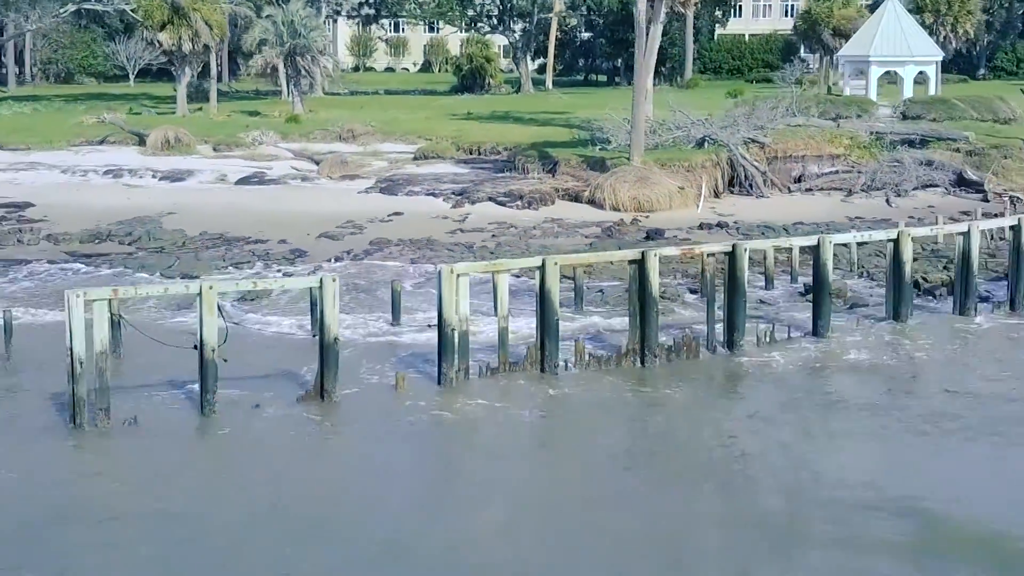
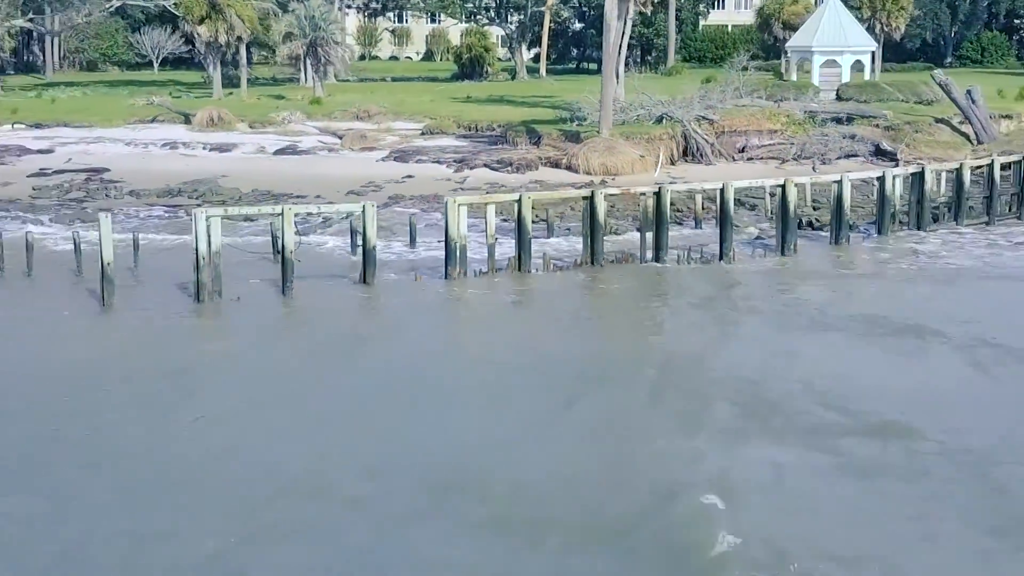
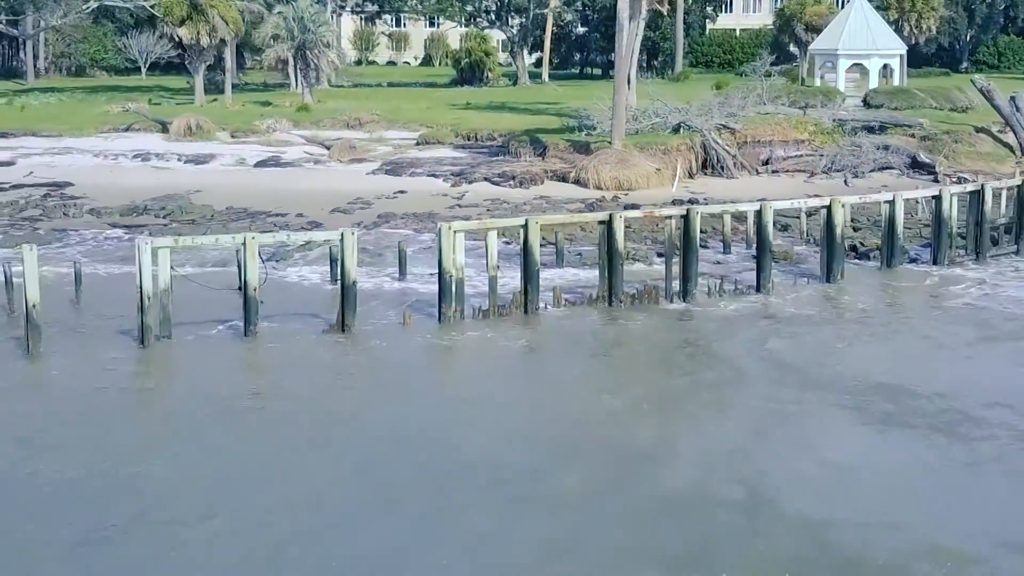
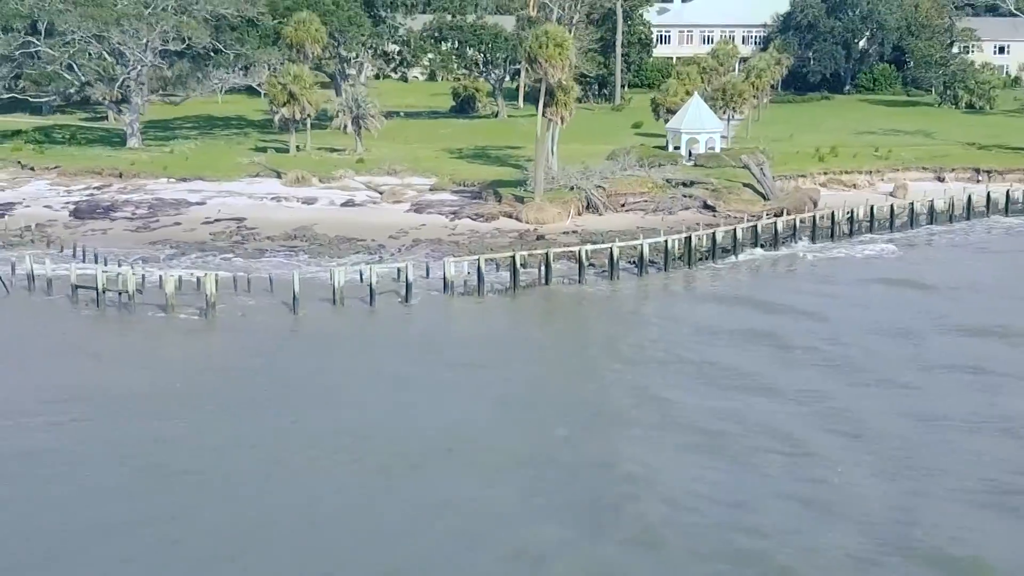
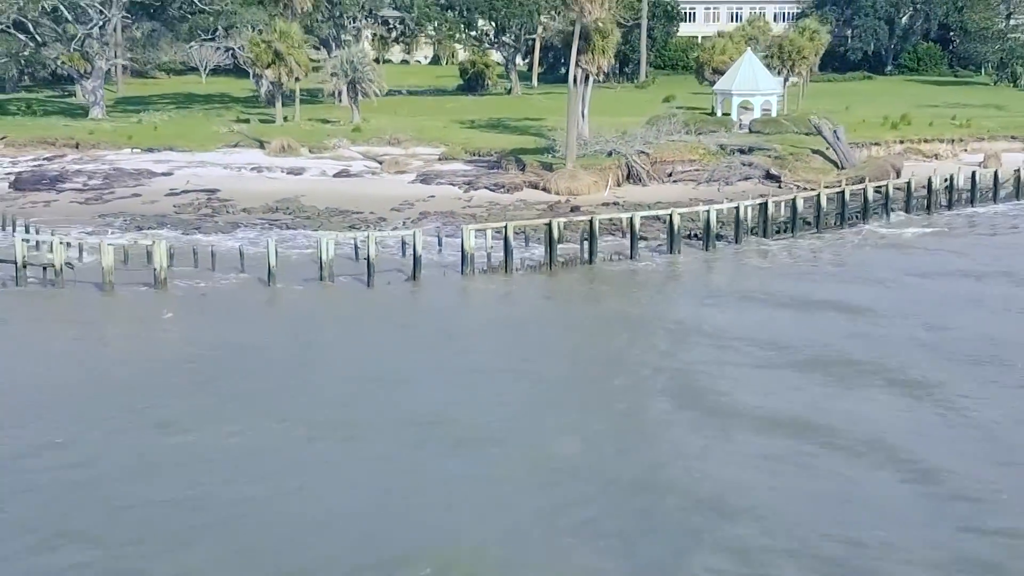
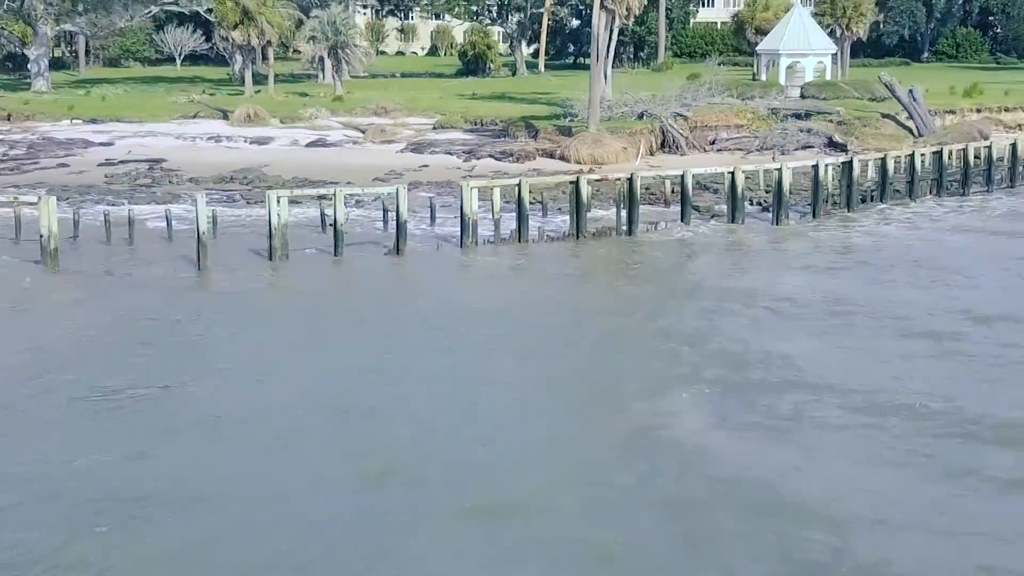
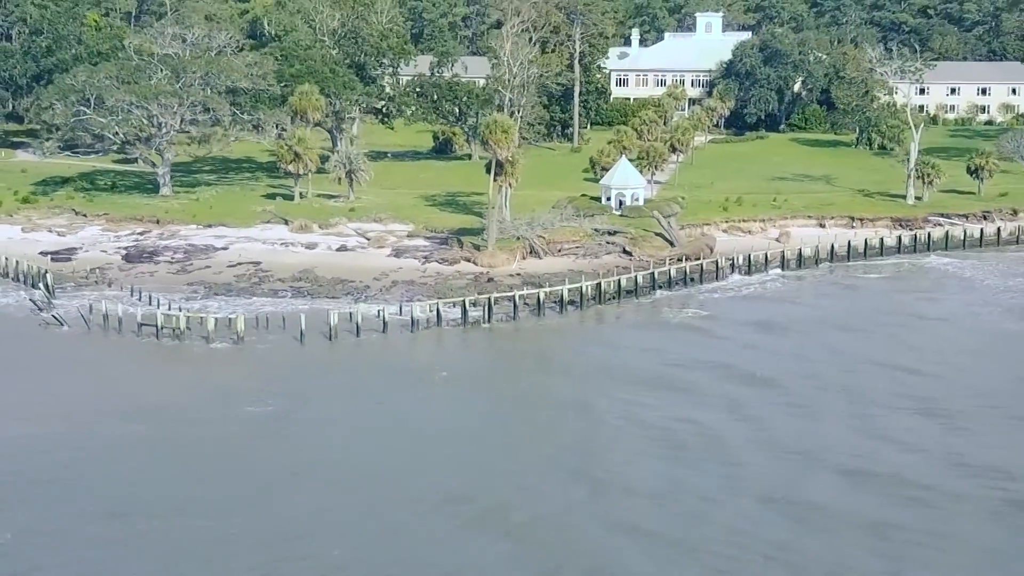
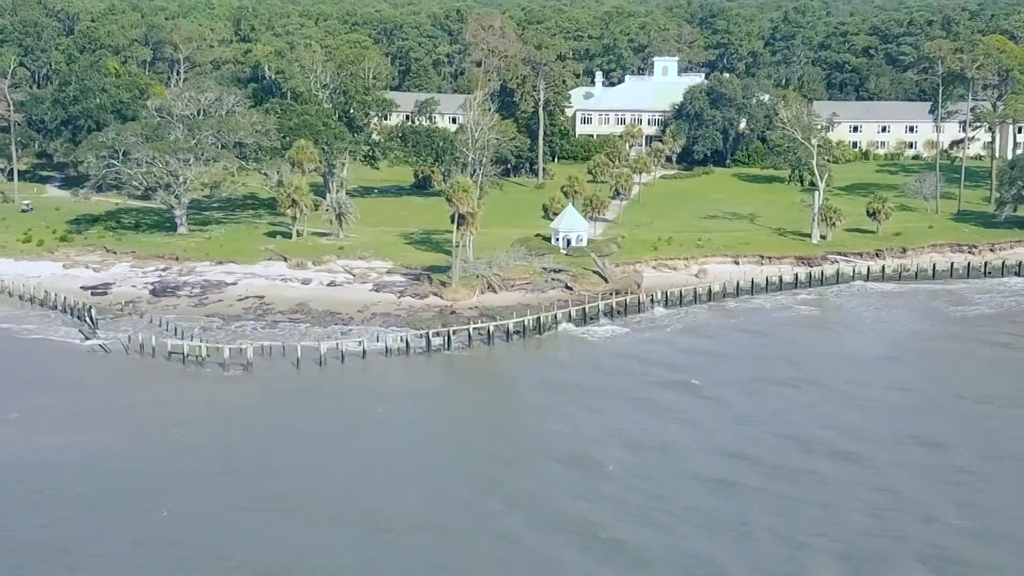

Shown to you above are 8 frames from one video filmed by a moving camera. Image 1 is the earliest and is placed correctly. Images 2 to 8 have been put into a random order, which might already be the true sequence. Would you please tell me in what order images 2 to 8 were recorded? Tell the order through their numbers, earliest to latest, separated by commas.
3, 2, 6, 5, 4, 7, 8
